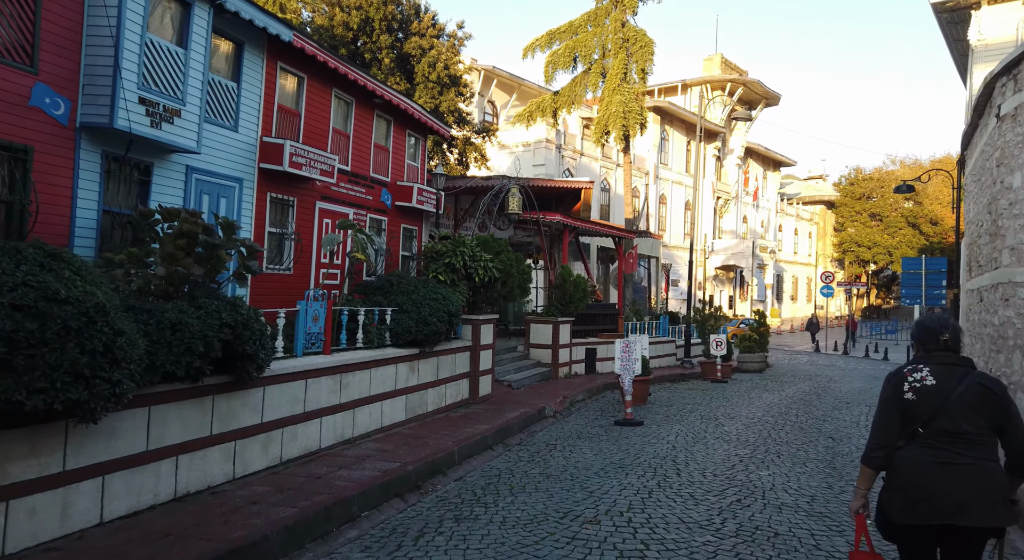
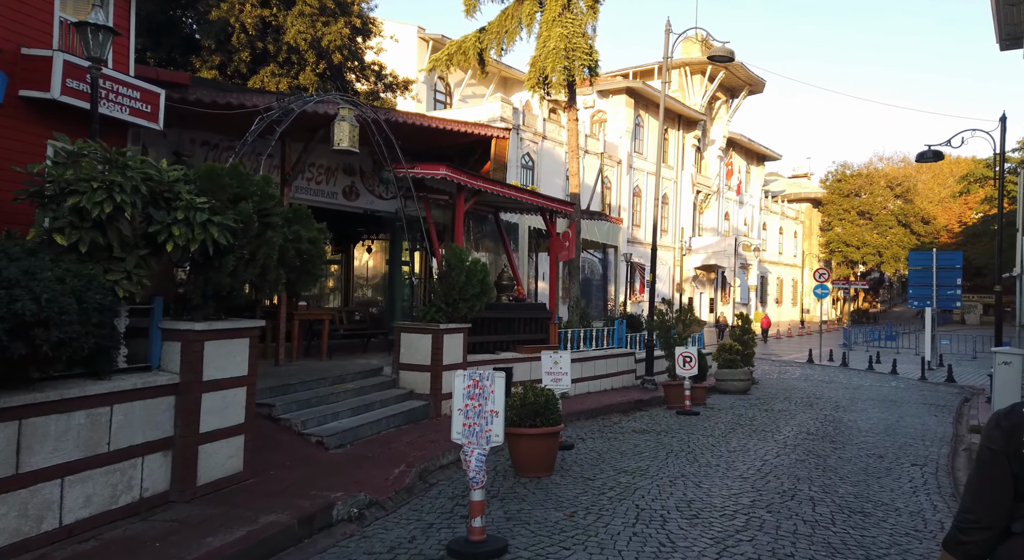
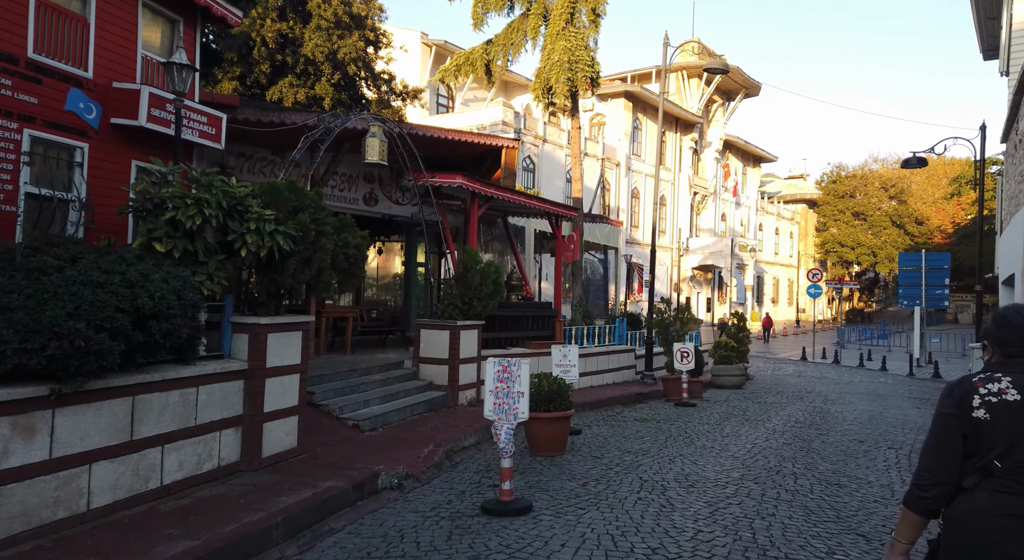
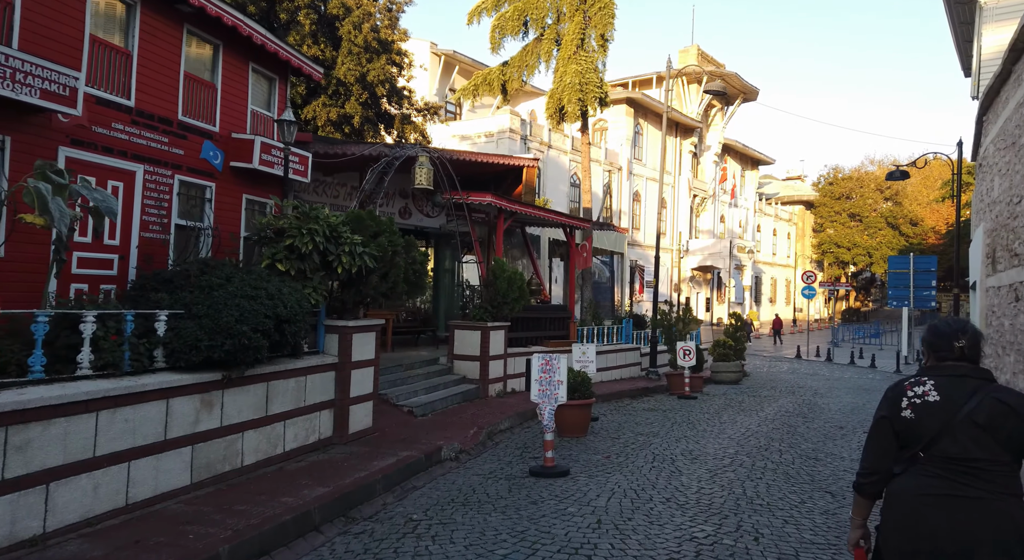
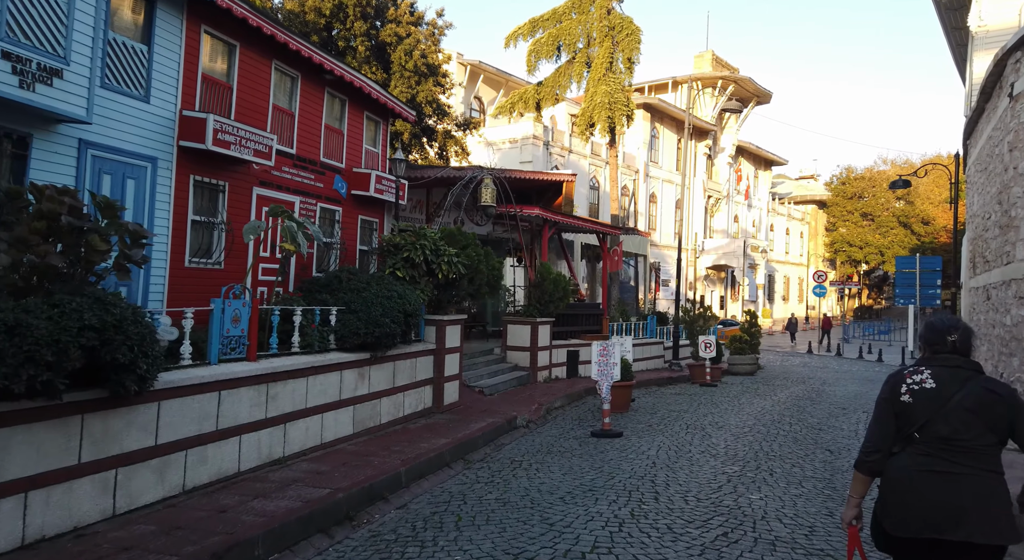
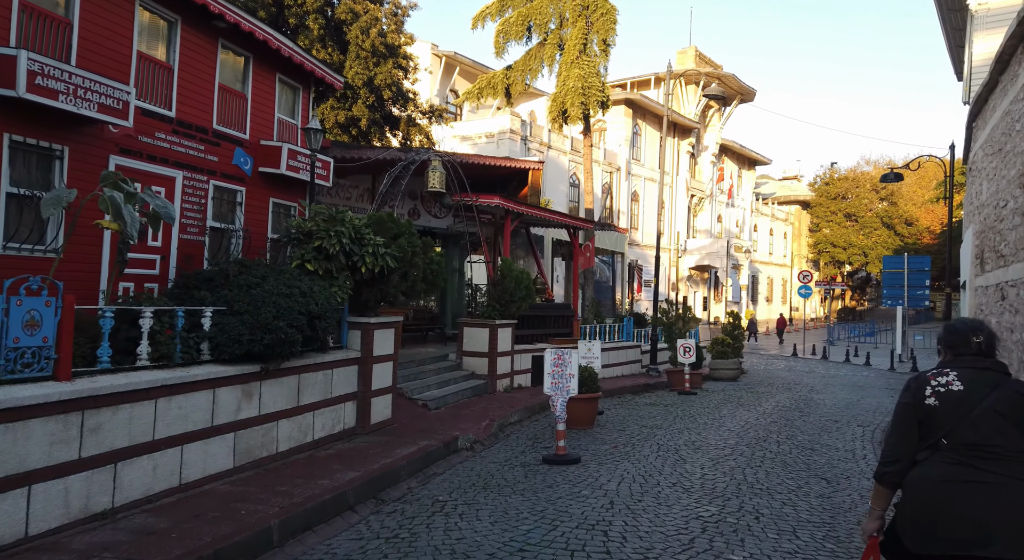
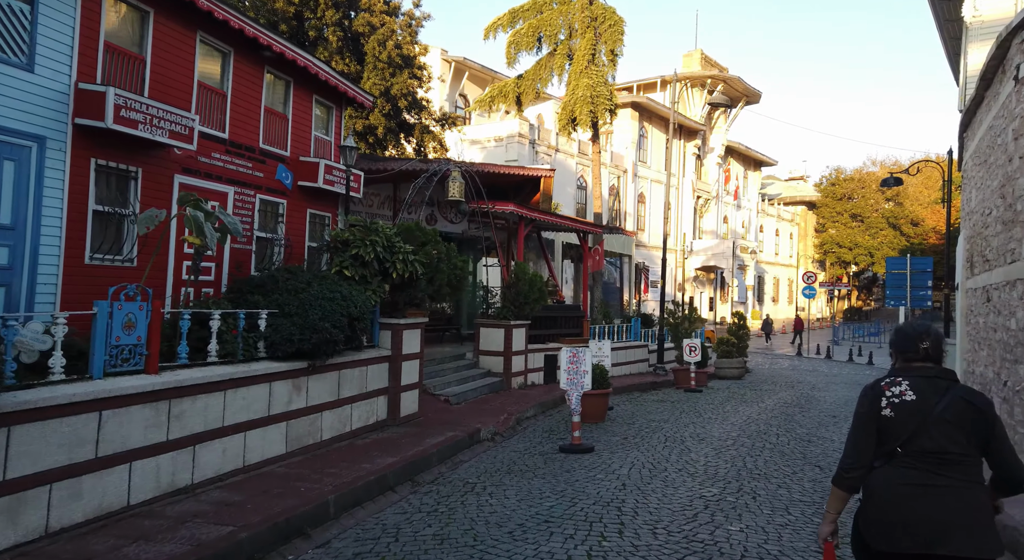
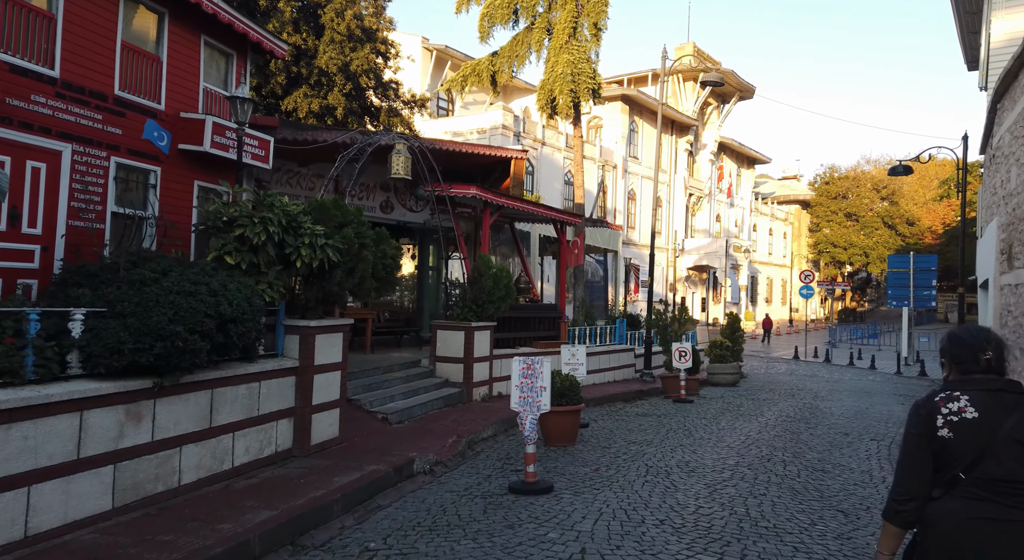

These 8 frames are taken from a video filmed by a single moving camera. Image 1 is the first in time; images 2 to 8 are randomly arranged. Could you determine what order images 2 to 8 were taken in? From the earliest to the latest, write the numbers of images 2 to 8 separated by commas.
5, 7, 6, 4, 8, 3, 2
